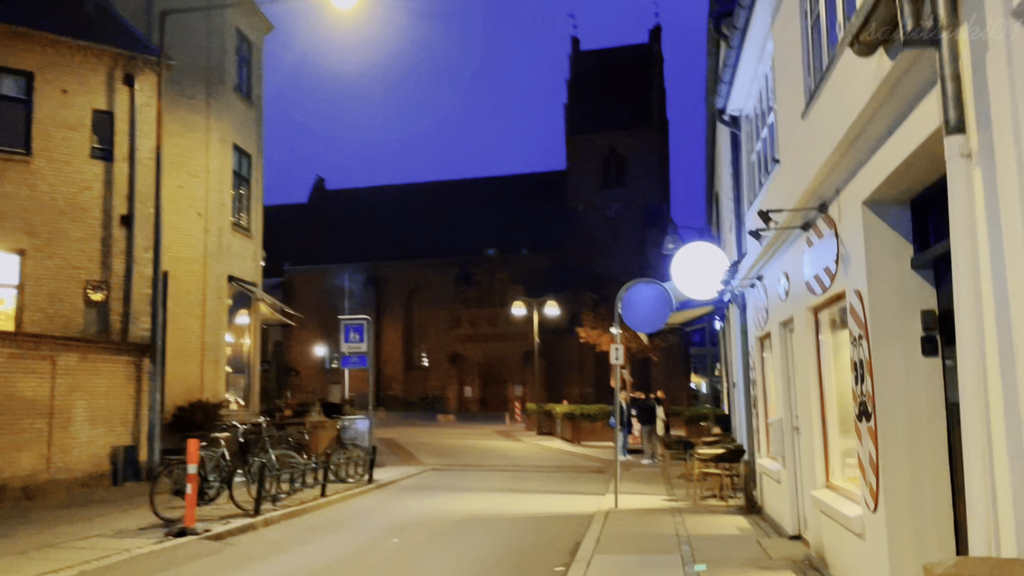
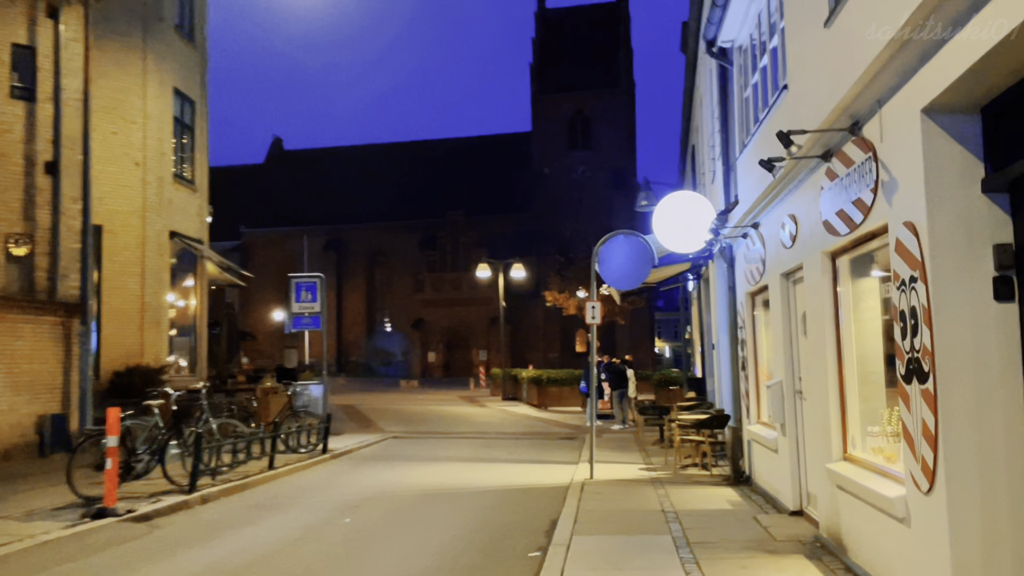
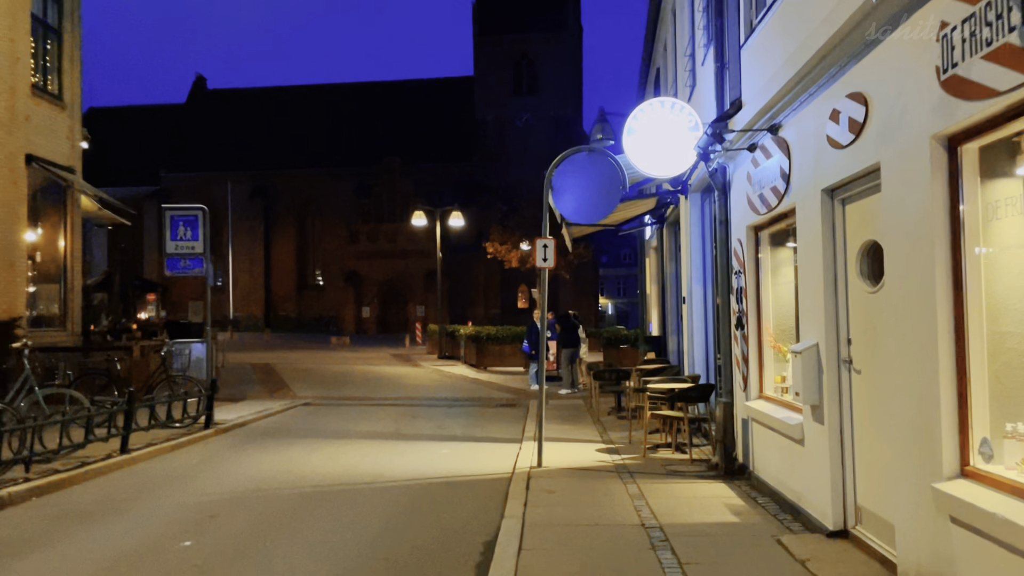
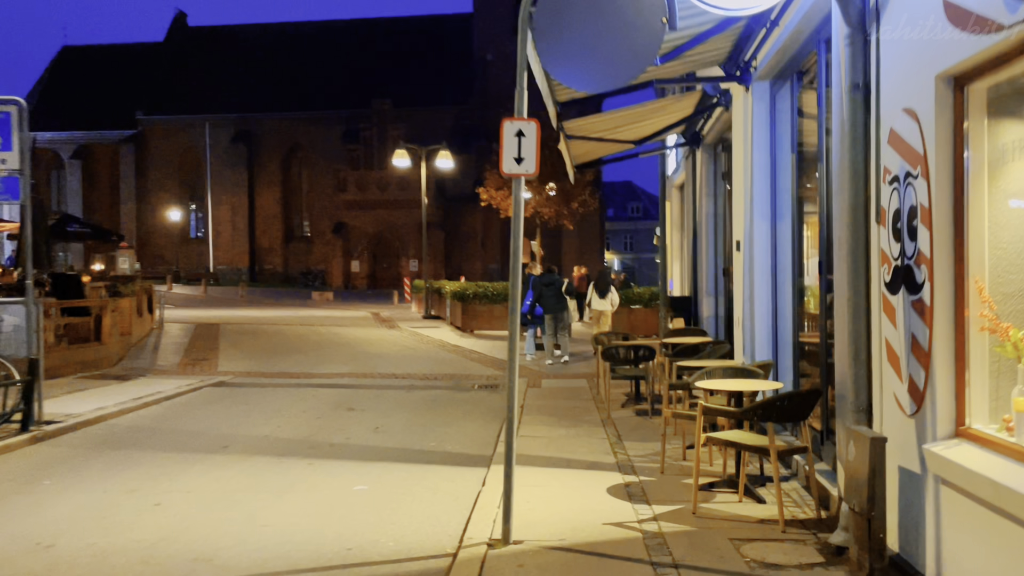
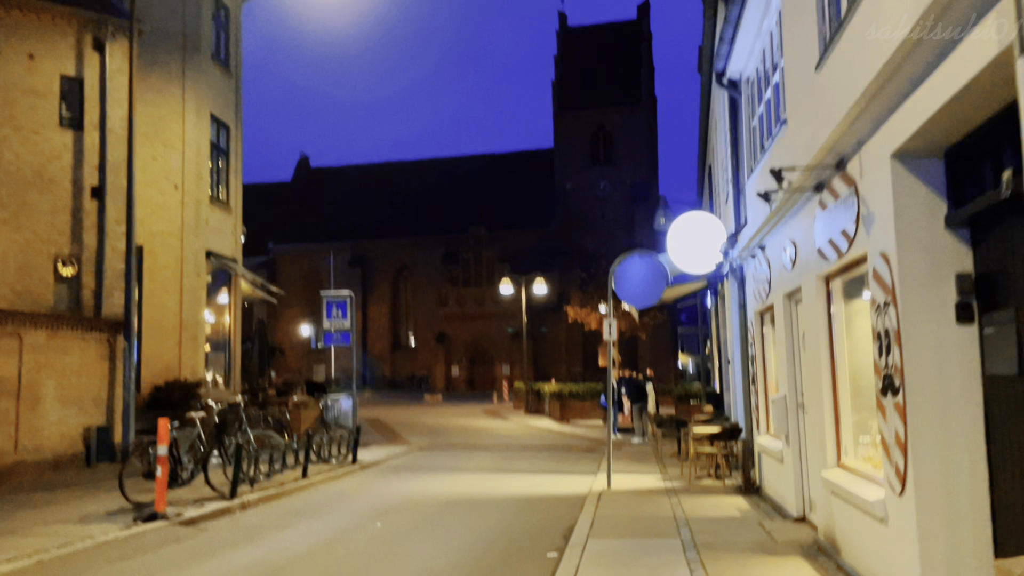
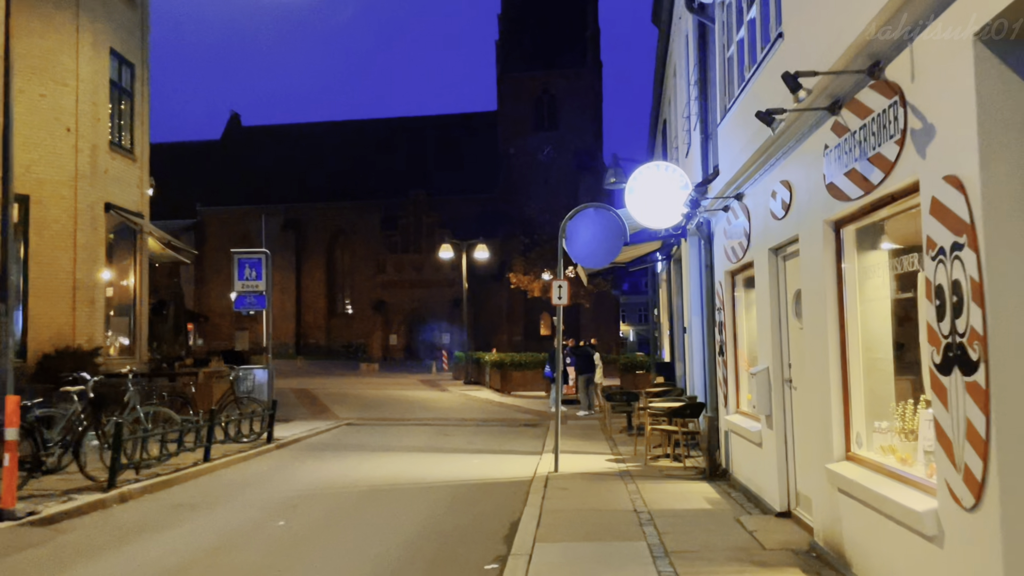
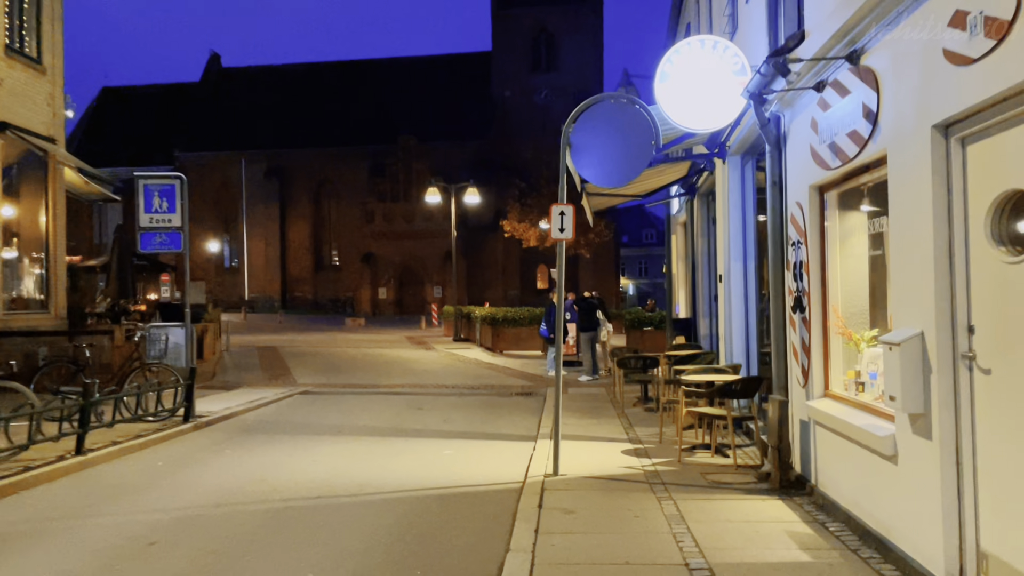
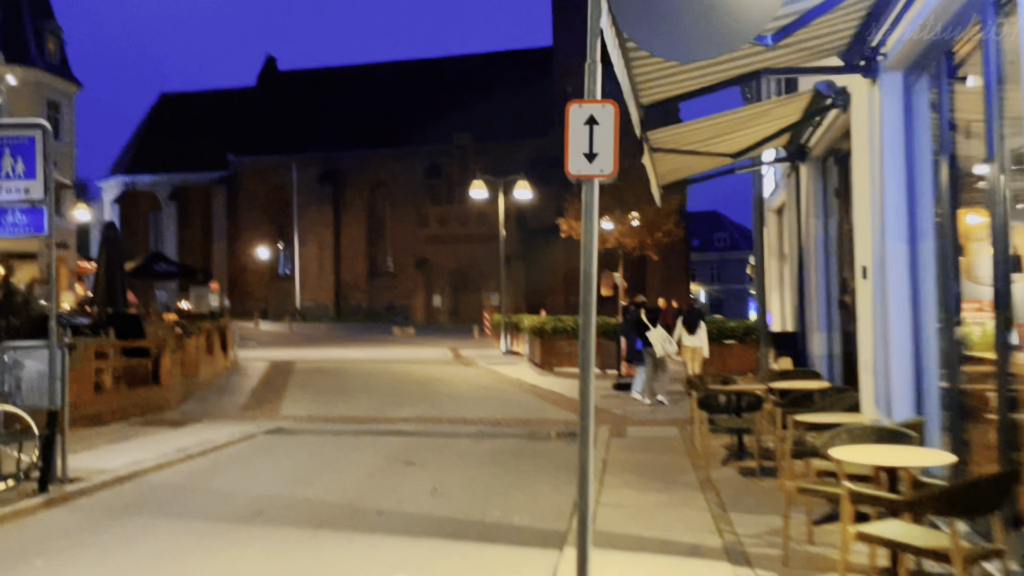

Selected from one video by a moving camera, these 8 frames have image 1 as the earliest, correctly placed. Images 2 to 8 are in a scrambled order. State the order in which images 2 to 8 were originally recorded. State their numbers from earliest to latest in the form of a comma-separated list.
5, 2, 6, 3, 7, 4, 8
